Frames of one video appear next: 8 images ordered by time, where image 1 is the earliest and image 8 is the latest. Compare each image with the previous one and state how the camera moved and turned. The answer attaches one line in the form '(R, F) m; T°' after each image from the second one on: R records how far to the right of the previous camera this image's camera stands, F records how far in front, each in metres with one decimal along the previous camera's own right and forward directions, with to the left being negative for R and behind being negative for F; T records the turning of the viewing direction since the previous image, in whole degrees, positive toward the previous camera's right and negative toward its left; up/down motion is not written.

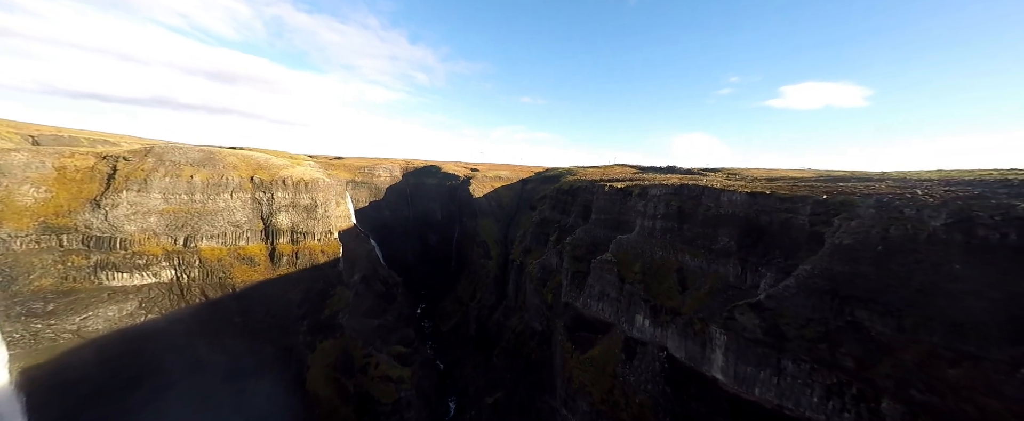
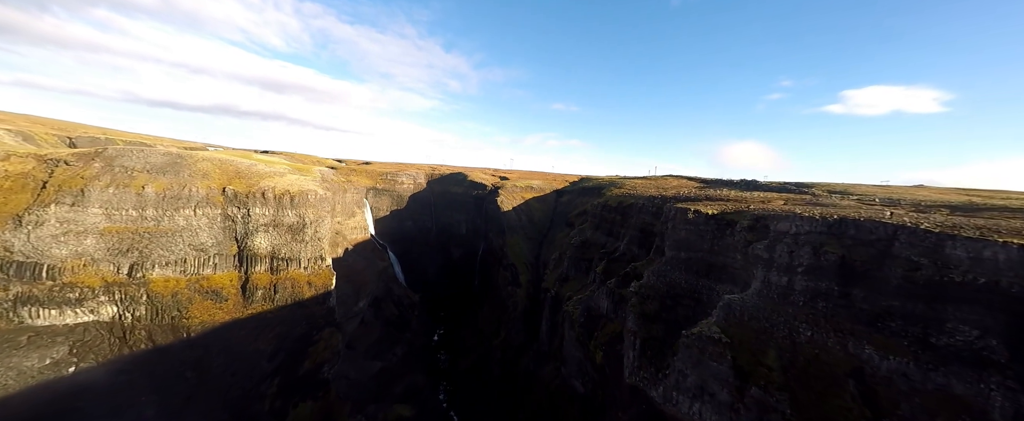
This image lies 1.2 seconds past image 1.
(-1.4, +11.2) m; -5°
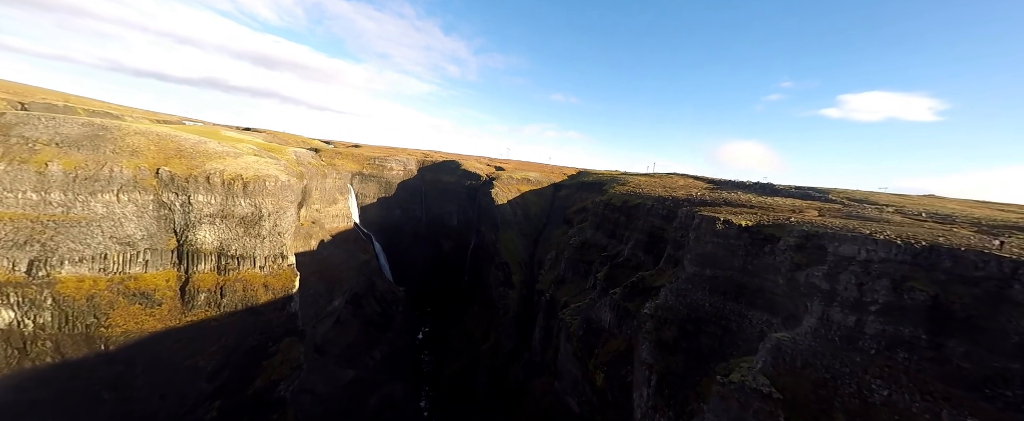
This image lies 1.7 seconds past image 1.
(-0.2, +5.0) m; +1°
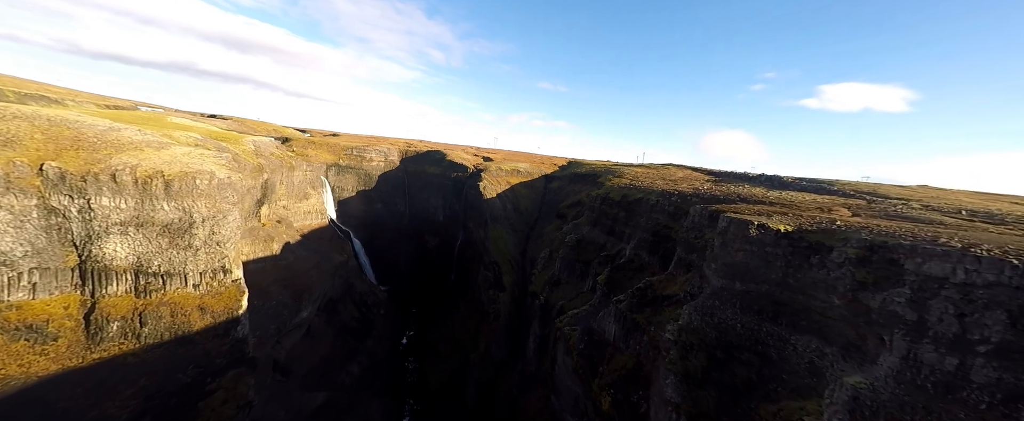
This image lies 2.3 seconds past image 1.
(-0.3, +4.8) m; +2°
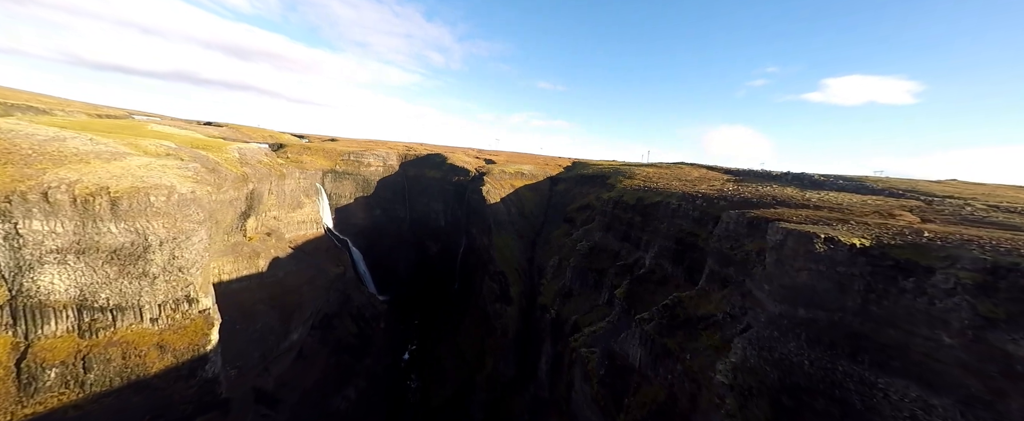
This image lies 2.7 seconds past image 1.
(-0.5, +3.7) m; 0°
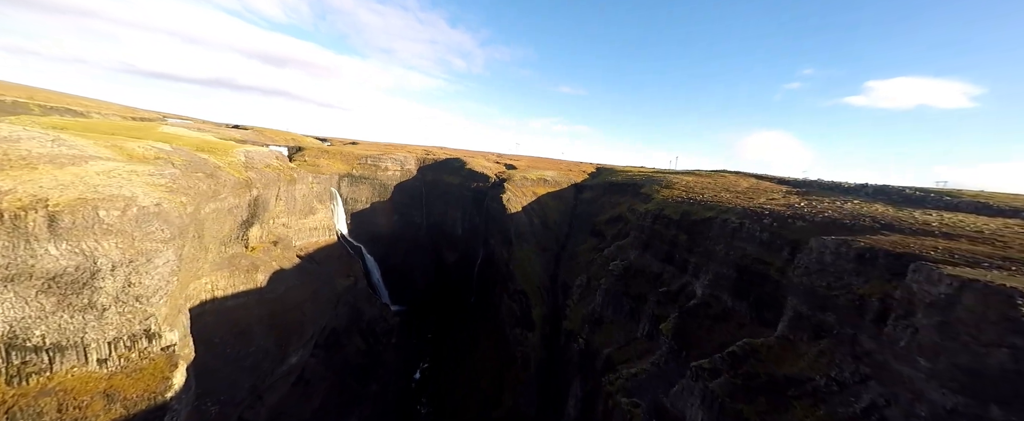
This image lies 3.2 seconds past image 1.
(-0.8, +4.9) m; -3°
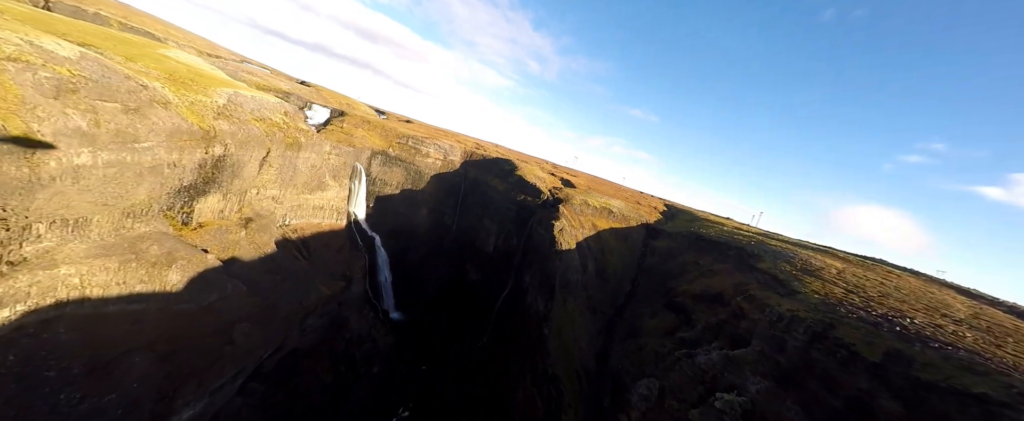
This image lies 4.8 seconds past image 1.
(-2.2, +14.7) m; -7°
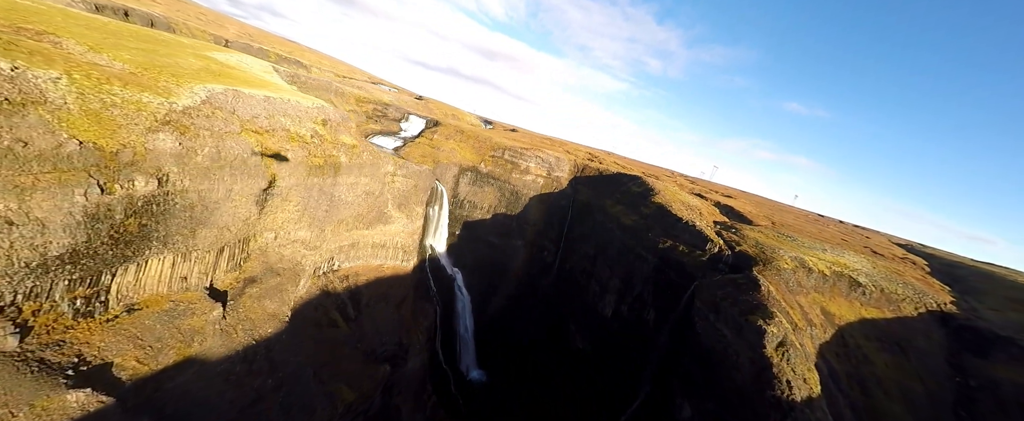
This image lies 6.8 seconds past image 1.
(-3.1, +18.4) m; -19°
